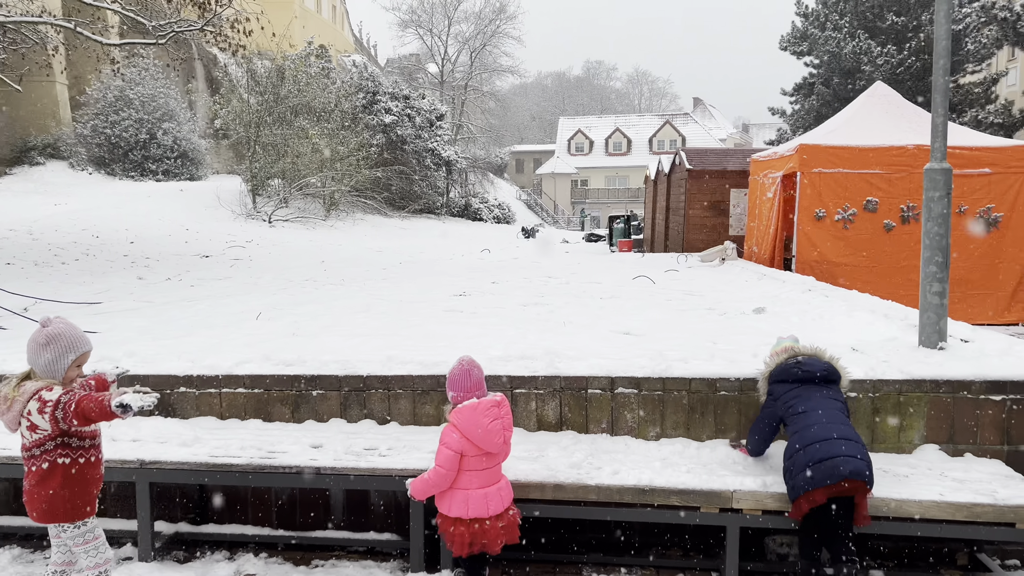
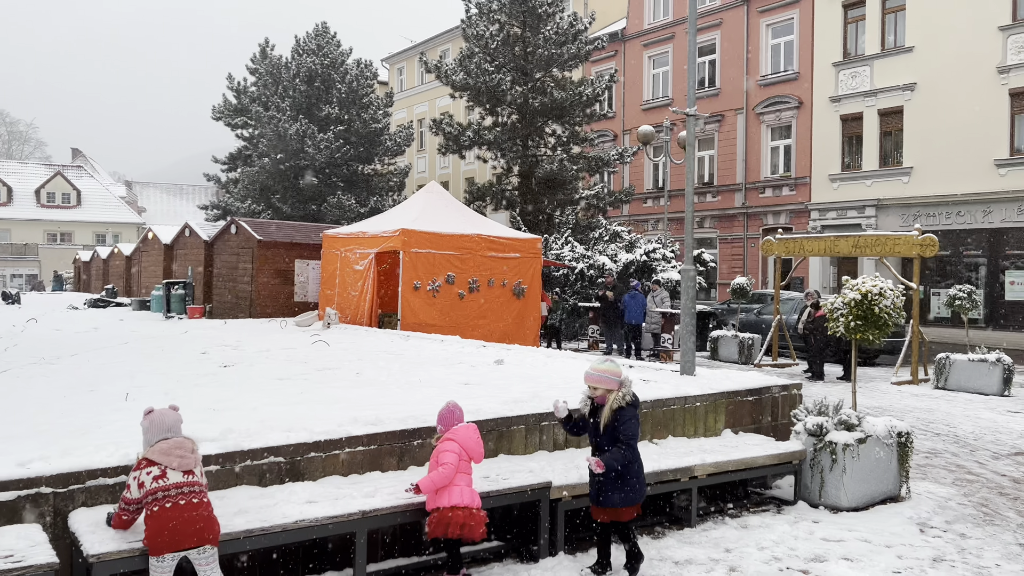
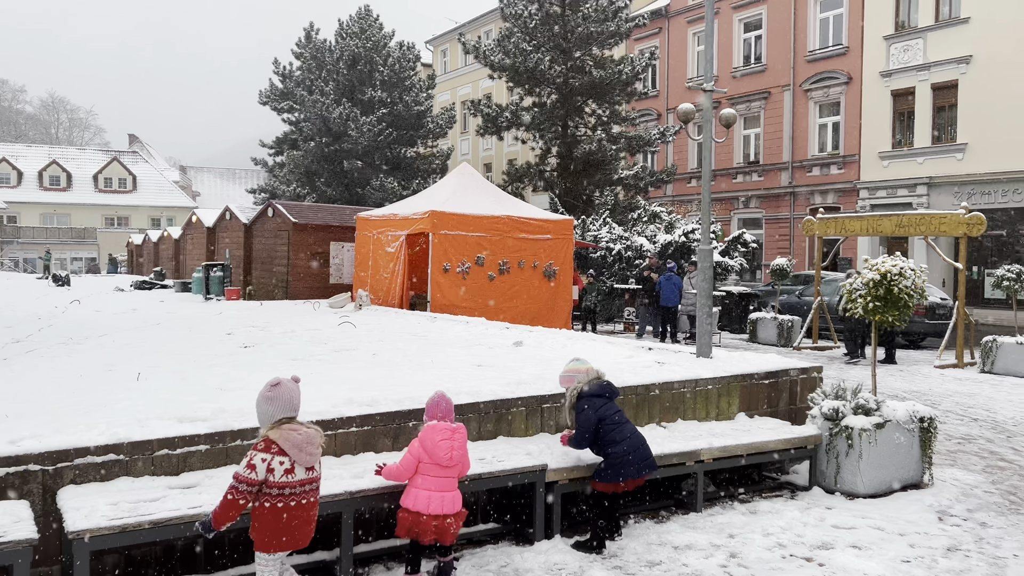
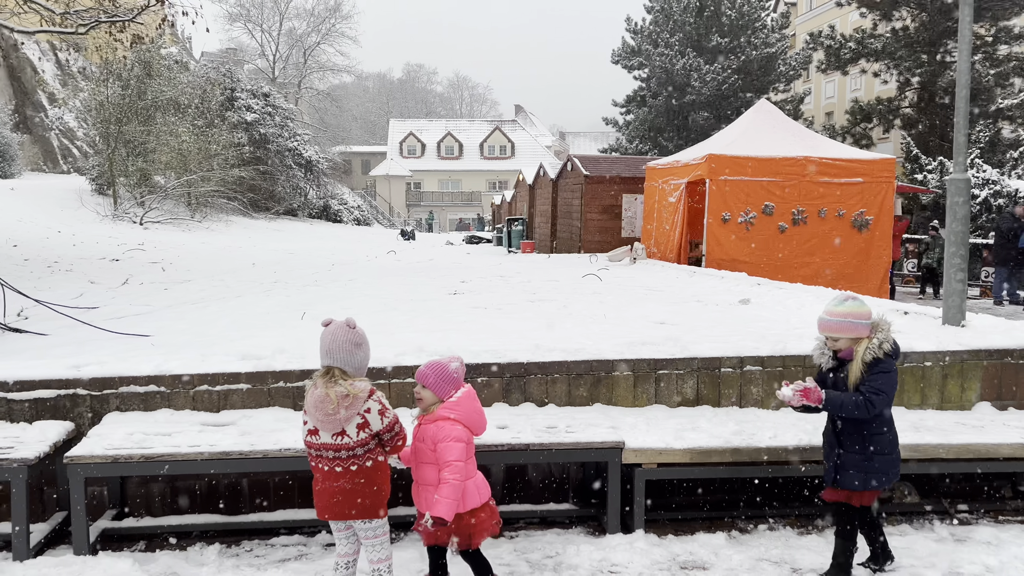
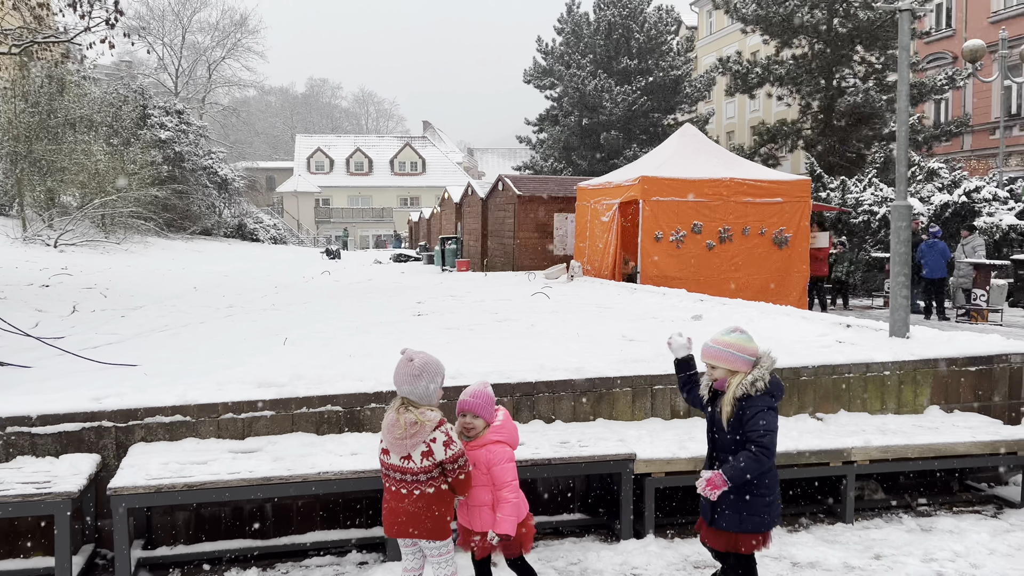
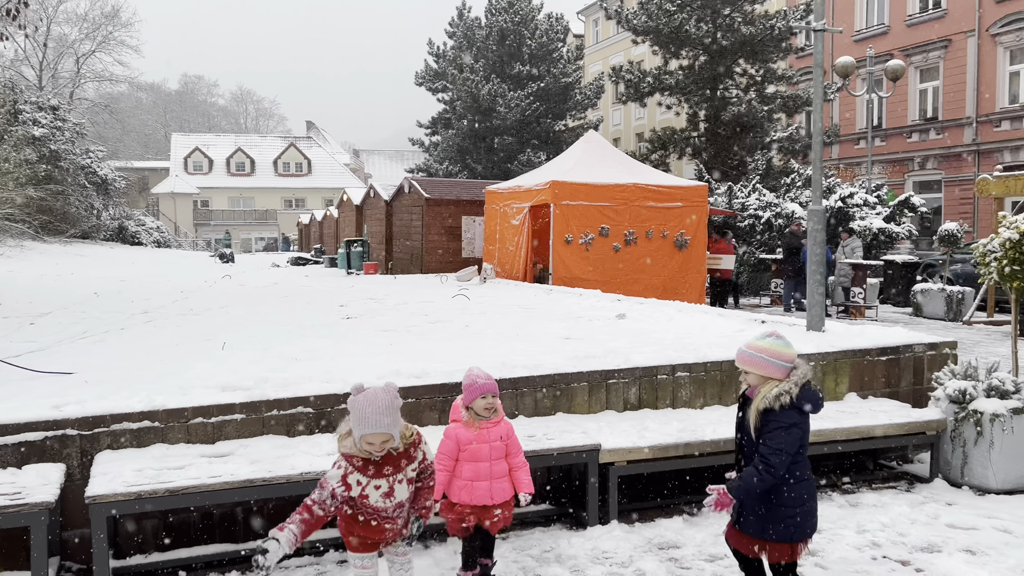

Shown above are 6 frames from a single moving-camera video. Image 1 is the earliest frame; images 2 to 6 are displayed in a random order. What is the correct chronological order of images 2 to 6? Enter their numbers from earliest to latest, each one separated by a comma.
4, 5, 6, 3, 2
